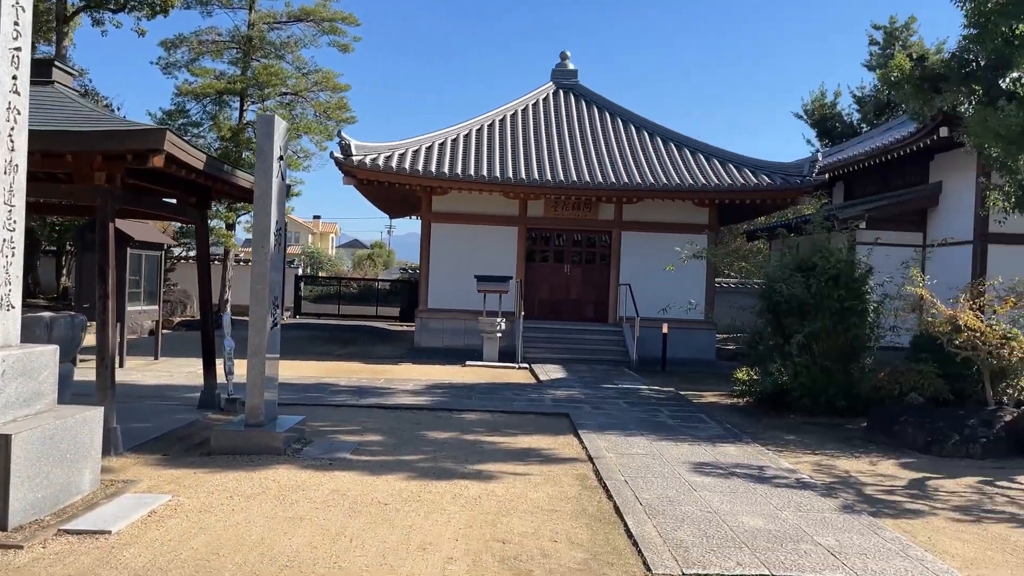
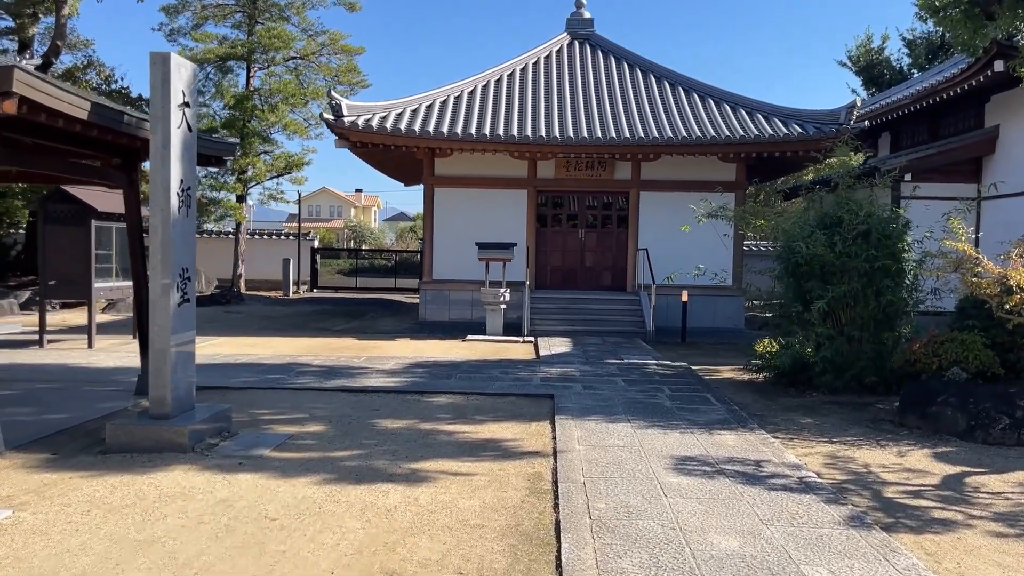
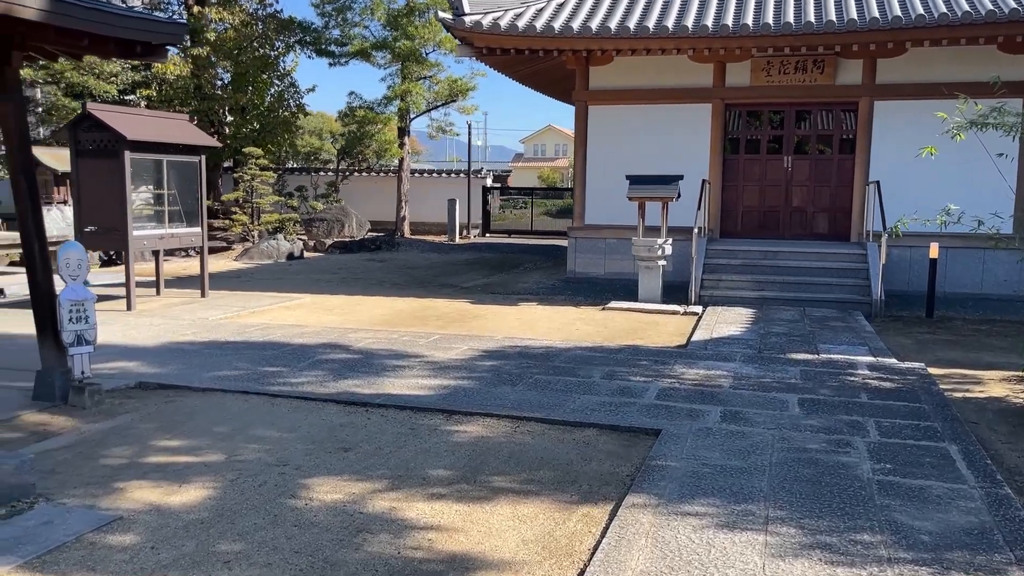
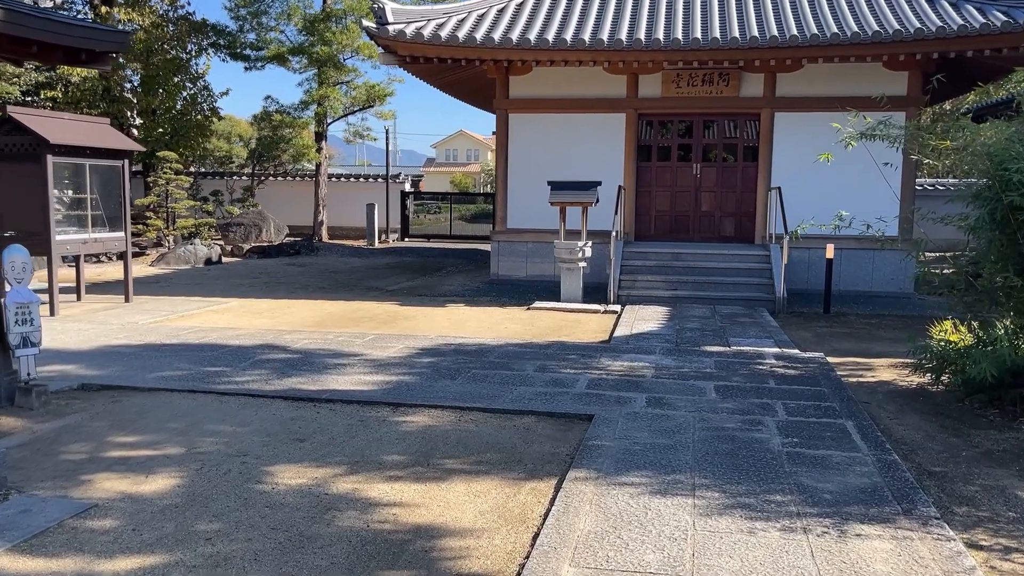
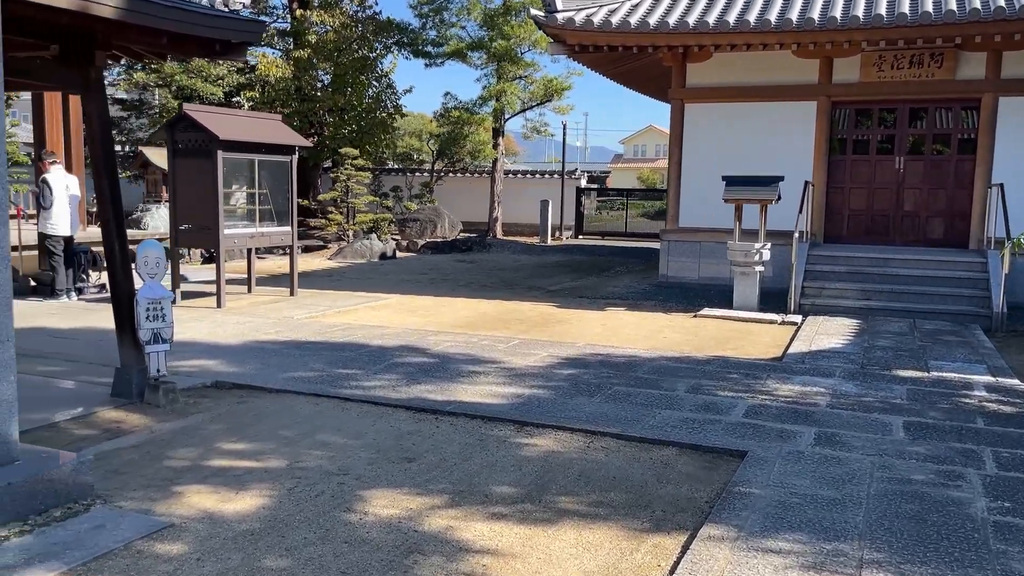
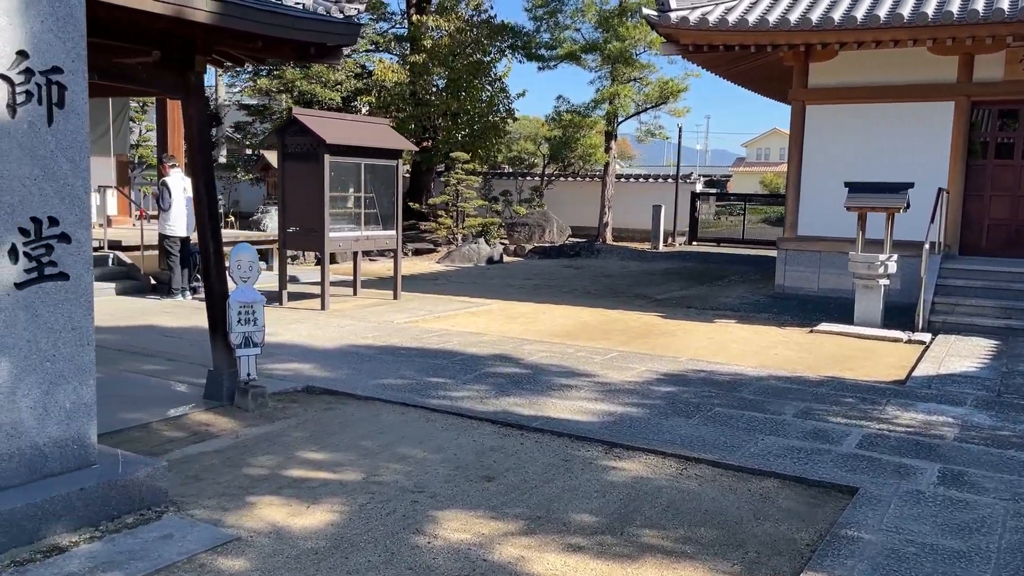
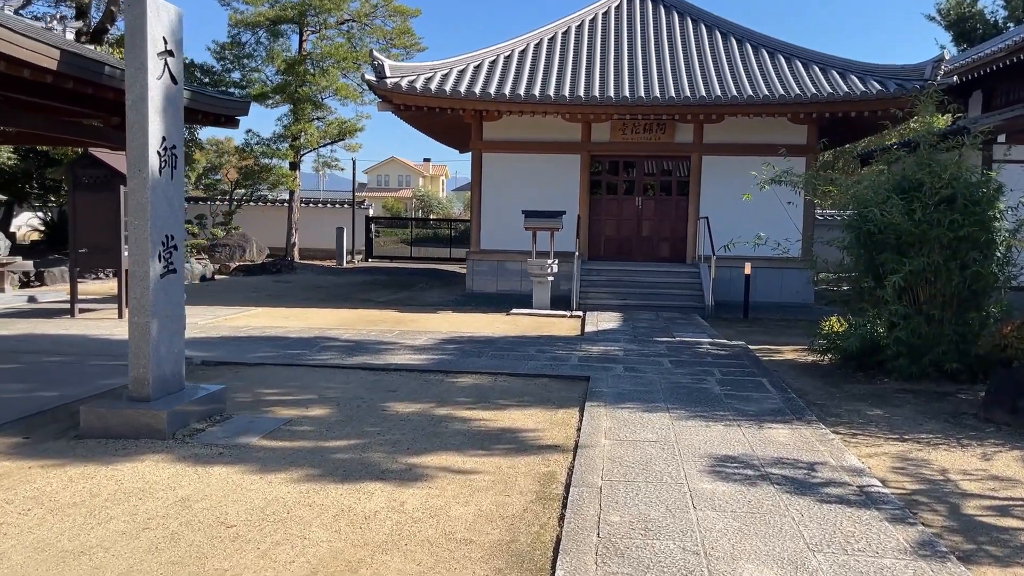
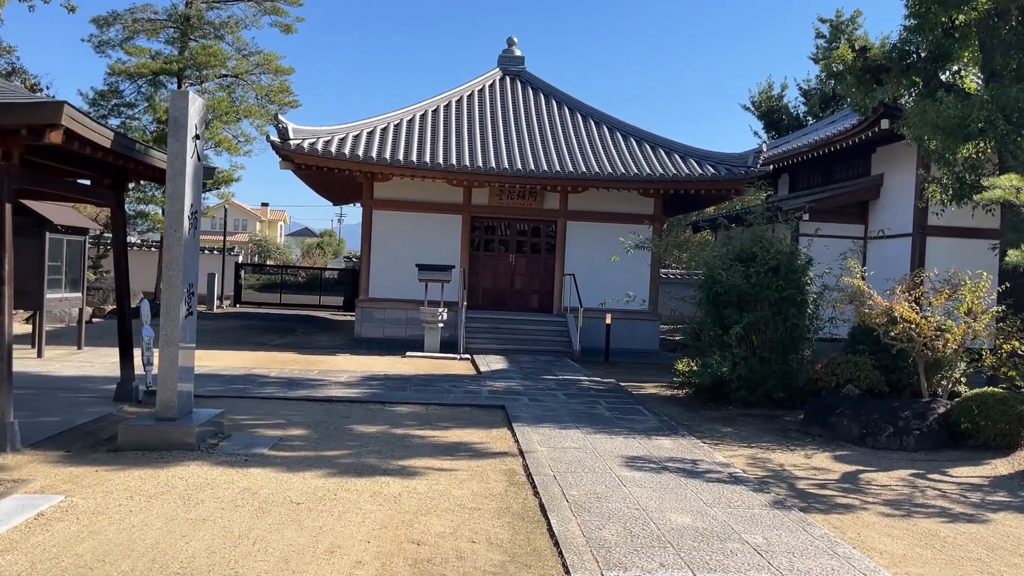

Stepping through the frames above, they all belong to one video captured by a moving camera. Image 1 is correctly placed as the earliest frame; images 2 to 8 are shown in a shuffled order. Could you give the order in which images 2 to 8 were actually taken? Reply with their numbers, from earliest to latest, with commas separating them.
8, 2, 7, 4, 3, 5, 6
